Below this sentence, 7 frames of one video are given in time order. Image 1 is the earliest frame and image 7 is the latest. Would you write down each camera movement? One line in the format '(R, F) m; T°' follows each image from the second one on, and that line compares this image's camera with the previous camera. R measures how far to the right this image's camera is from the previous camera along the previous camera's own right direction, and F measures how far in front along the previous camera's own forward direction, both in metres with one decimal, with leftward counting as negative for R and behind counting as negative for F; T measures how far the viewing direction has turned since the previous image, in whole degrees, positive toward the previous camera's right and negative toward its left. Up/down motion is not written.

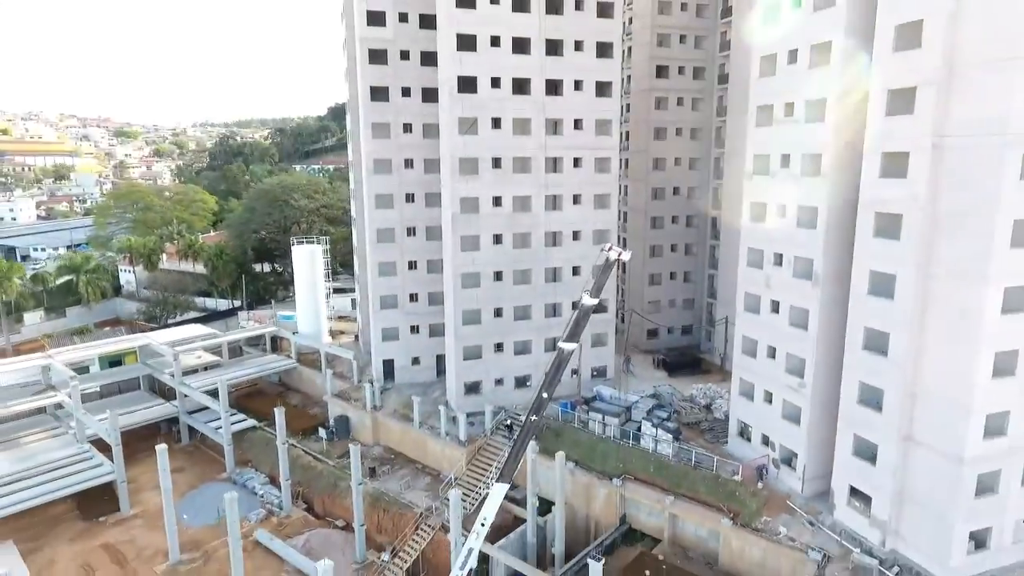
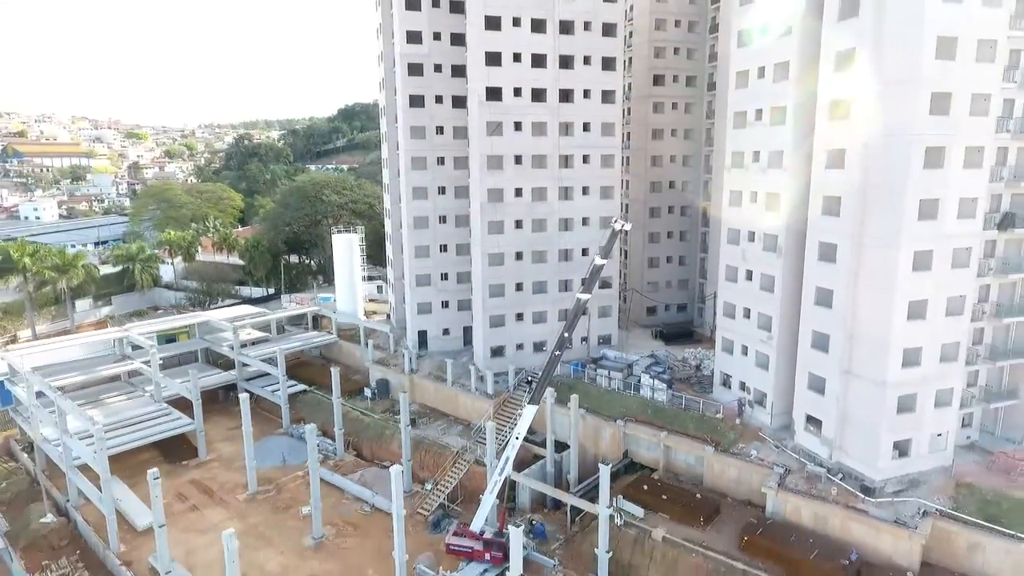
(-1.2, -6.0) m; 0°
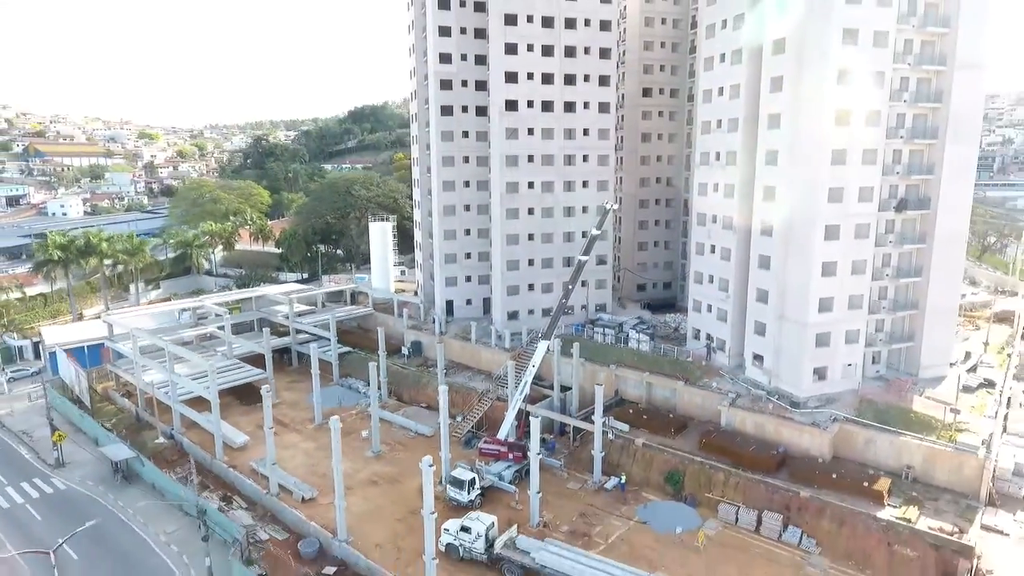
(-1.1, -9.0) m; 0°
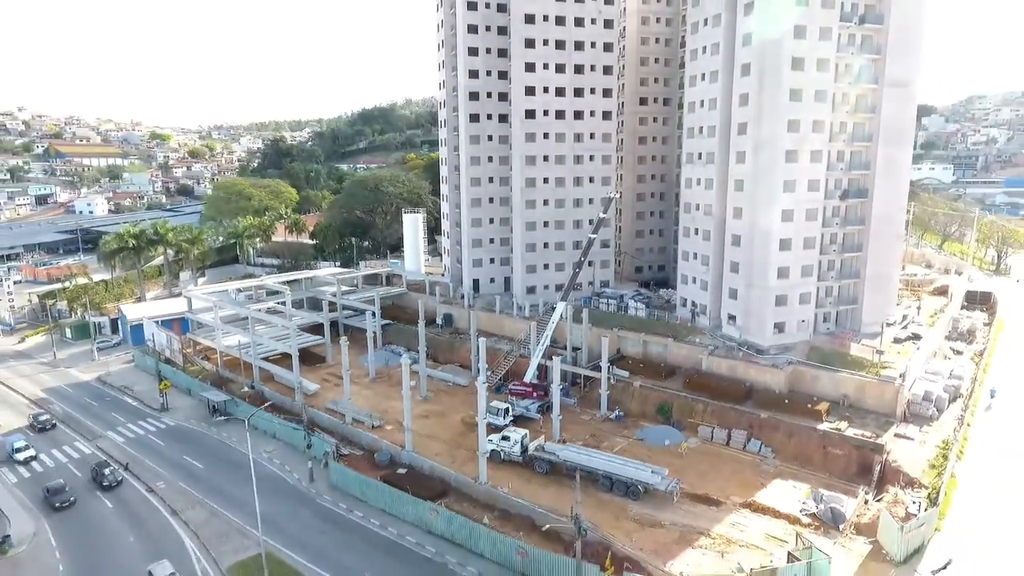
(-1.9, -9.4) m; 0°
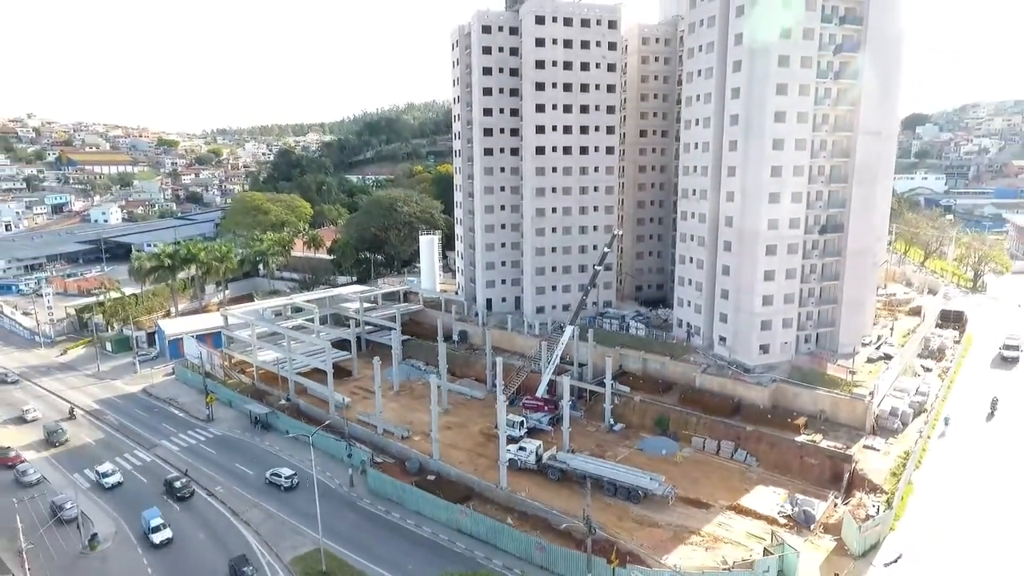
(-1.2, -5.4) m; 0°
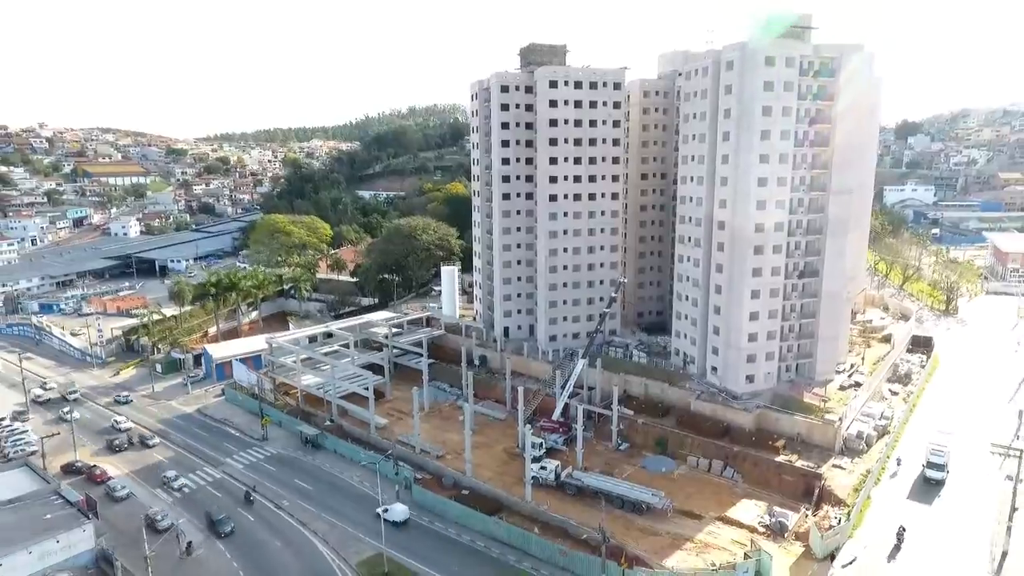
(-2.0, -7.7) m; 0°
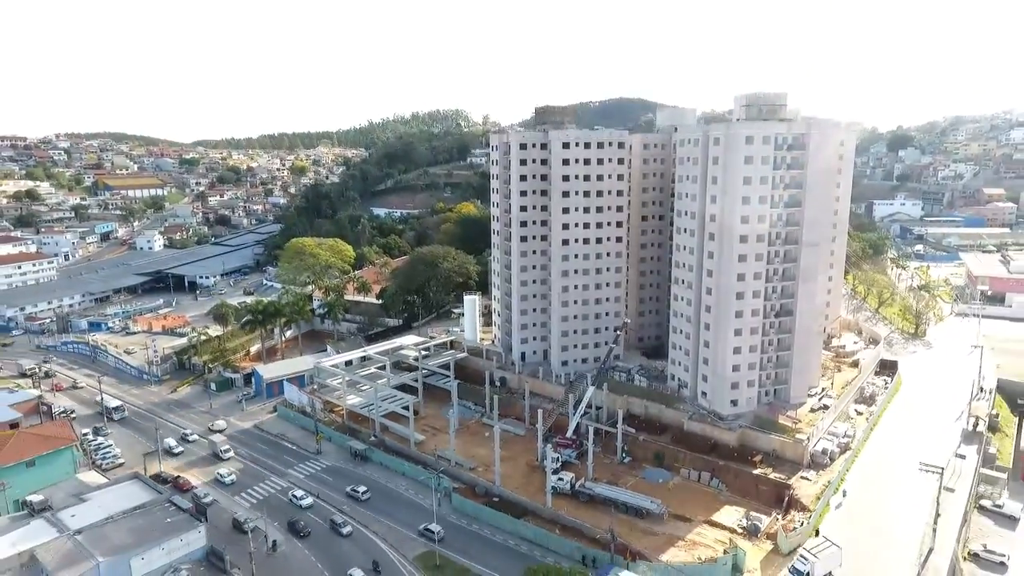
(-2.5, -10.5) m; 0°
